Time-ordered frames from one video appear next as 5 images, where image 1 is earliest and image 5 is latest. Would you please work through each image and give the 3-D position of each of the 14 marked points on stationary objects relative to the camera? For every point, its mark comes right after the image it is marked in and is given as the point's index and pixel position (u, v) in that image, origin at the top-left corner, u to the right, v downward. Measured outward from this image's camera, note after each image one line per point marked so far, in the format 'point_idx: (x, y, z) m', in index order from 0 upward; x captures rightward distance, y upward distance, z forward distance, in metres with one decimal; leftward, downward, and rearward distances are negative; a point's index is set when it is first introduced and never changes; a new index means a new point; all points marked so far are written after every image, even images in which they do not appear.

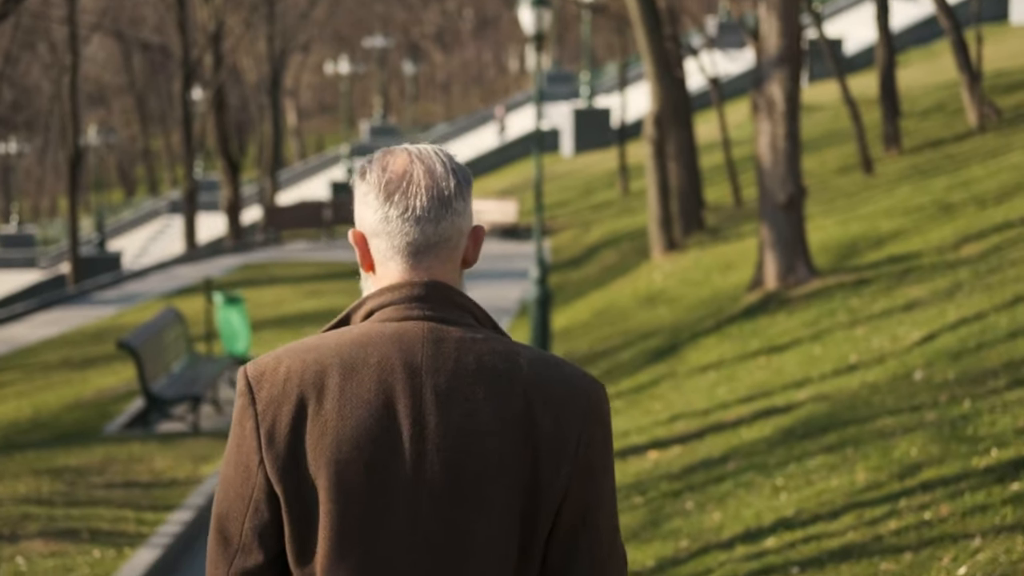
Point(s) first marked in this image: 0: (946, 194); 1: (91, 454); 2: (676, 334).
0: (+5.0, +1.1, +19.6) m
1: (-3.3, -1.3, +13.3) m
2: (+1.6, -0.4, +16.2) m
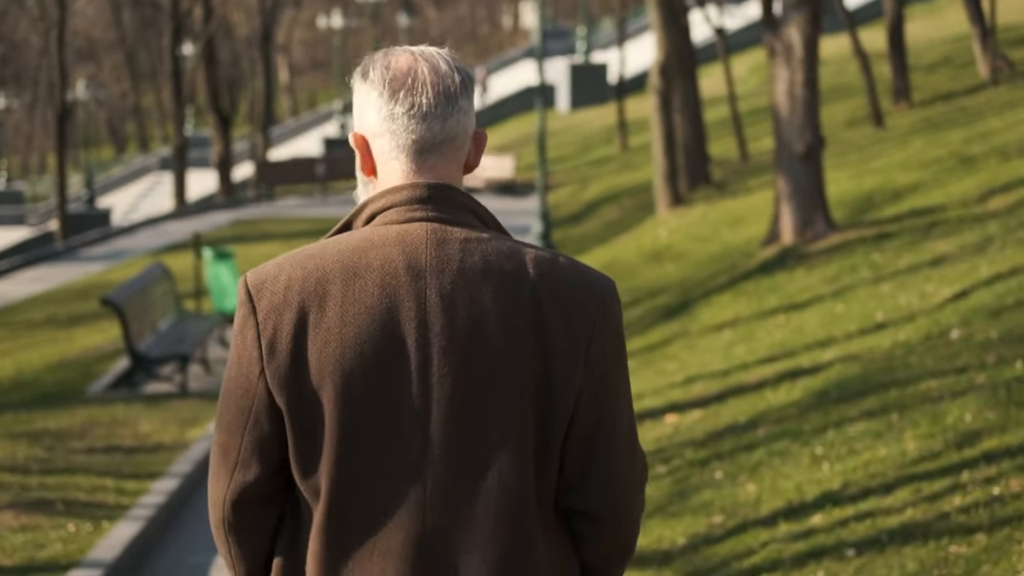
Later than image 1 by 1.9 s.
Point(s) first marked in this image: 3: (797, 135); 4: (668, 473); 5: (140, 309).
0: (+5.0, +1.6, +18.8) m
1: (-3.3, -1.0, +12.5) m
2: (+1.6, 0.0, +15.4) m
3: (+2.4, +1.3, +14.3) m
4: (+0.8, -0.9, +8.1) m
5: (-3.3, -0.2, +15.1) m
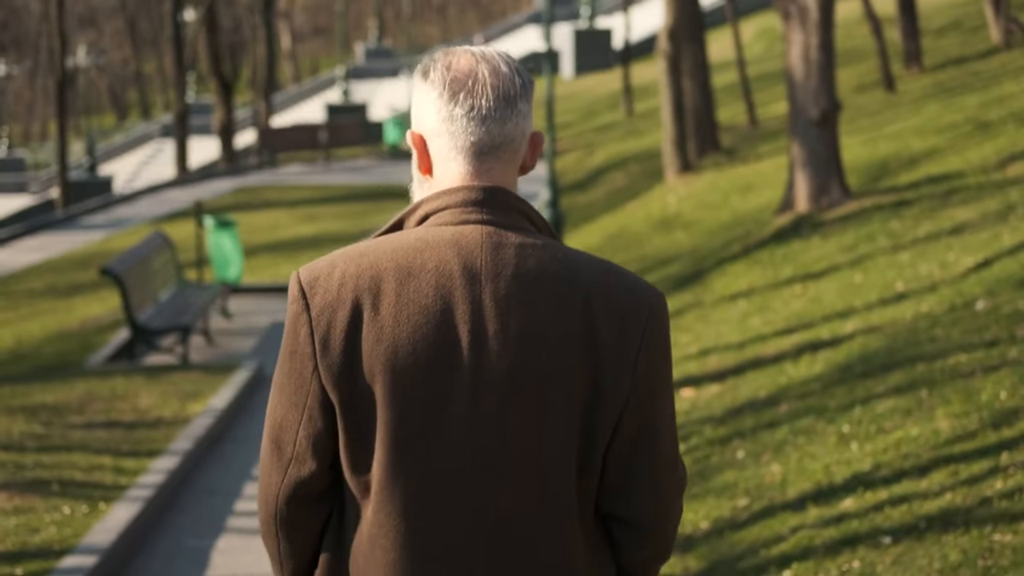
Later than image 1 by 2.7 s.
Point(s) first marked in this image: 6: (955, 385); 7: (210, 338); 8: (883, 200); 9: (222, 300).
0: (+5.1, +1.9, +18.4) m
1: (-3.2, -0.7, +12.2) m
2: (+1.7, +0.2, +15.1) m
3: (+2.5, +1.6, +14.0) m
4: (+0.8, -0.8, +7.8) m
5: (-3.3, +0.1, +14.8) m
6: (+1.9, -0.4, +7.3) m
7: (-2.8, -0.5, +15.4) m
8: (+3.1, +0.7, +14.2) m
9: (-2.9, -0.1, +16.6) m
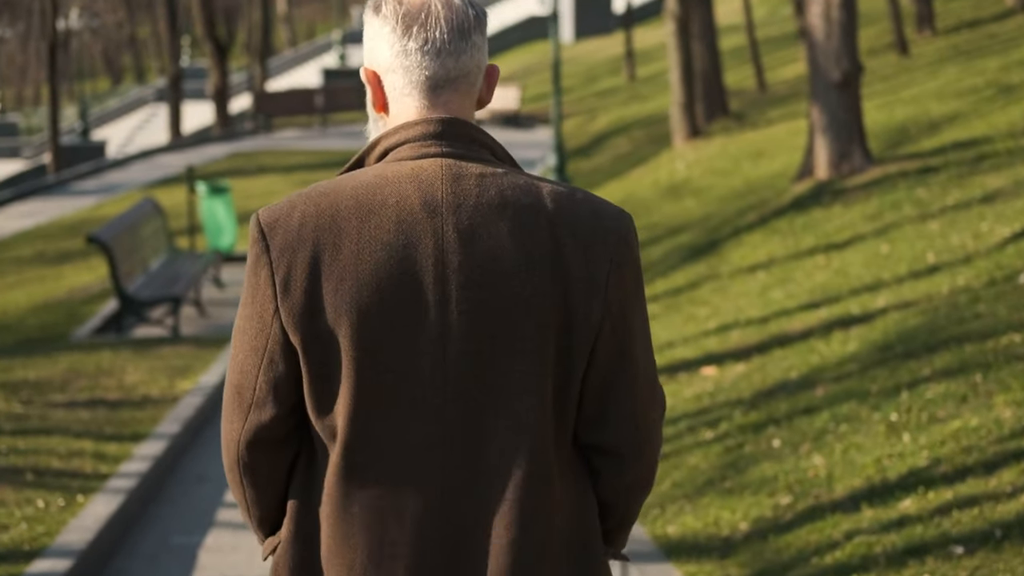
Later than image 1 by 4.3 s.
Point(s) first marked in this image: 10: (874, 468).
0: (+5.2, +2.2, +17.8) m
1: (-3.2, -0.5, +11.6) m
2: (+1.7, +0.5, +14.5) m
3: (+2.5, +1.8, +13.3) m
4: (+0.9, -0.6, +7.2) m
5: (-3.2, +0.3, +14.1) m
6: (+2.0, -0.3, +6.7) m
7: (-2.7, -0.2, +14.8) m
8: (+3.2, +1.0, +13.5) m
9: (-2.8, +0.2, +15.9) m
10: (+1.3, -0.6, +6.0) m
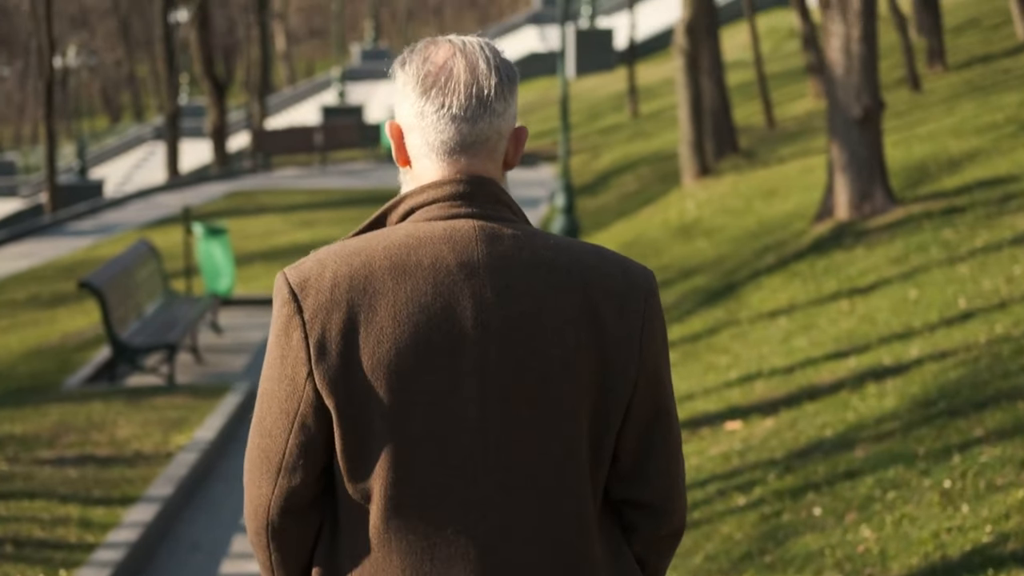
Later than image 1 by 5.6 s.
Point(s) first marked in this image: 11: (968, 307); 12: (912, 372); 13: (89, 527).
0: (+5.2, +1.8, +17.3) m
1: (-3.1, -0.9, +11.1) m
2: (+1.8, +0.1, +13.9) m
3: (+2.6, +1.4, +12.8) m
4: (+0.9, -0.9, +6.7) m
5: (-3.2, 0.0, +13.6) m
6: (+2.1, -0.5, +6.2) m
7: (-2.7, -0.6, +14.3) m
8: (+3.2, +0.6, +13.0) m
9: (-2.8, -0.2, +15.4) m
10: (+1.4, -0.8, +5.4) m
11: (+2.7, -0.1, +9.9) m
12: (+2.0, -0.4, +8.5) m
13: (-1.8, -1.0, +7.2) m
